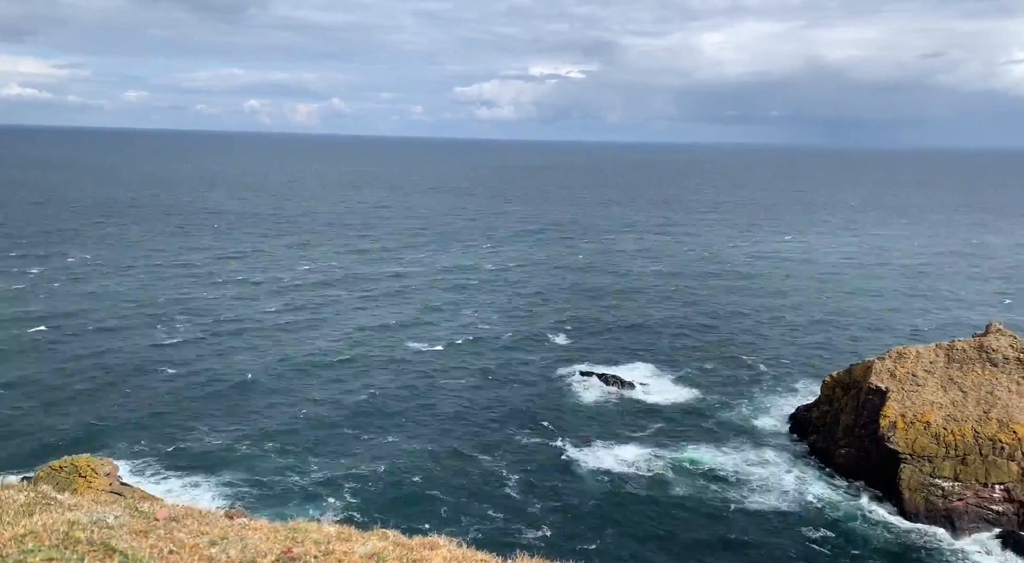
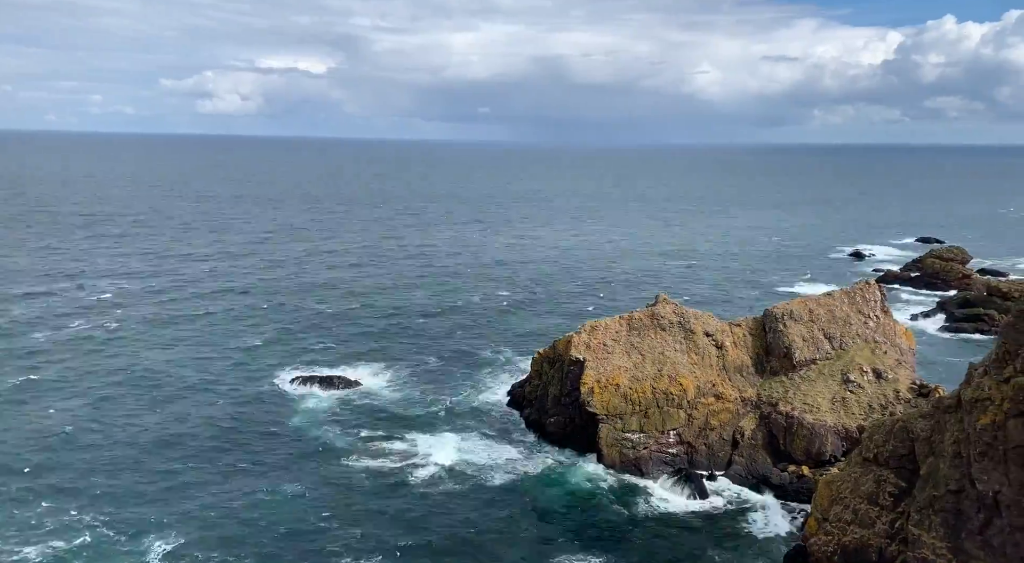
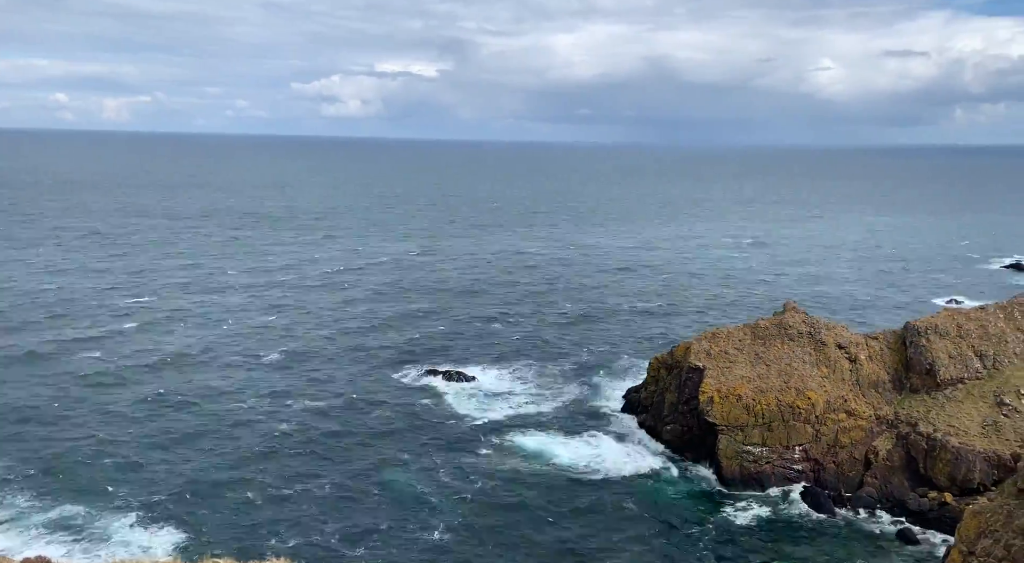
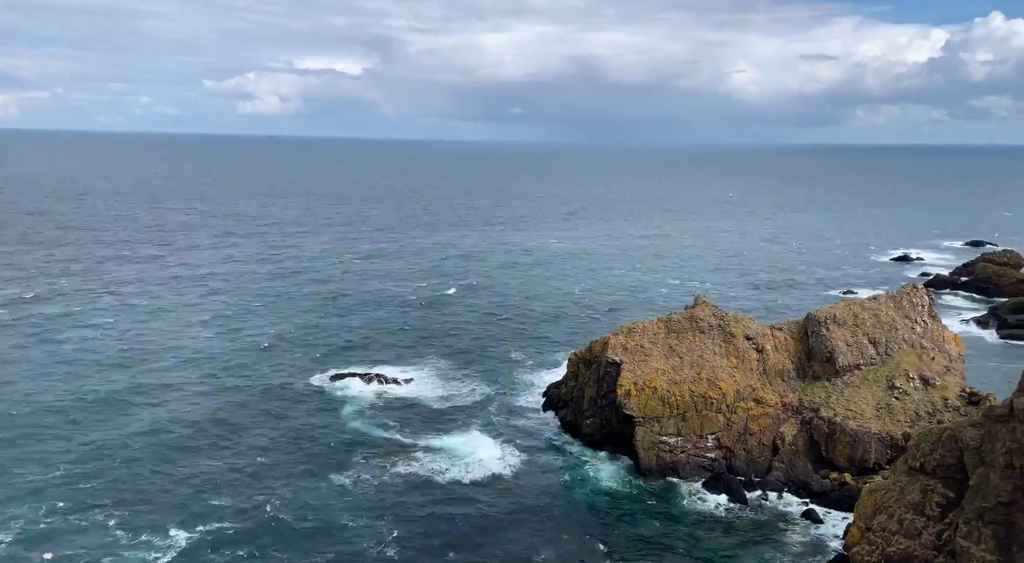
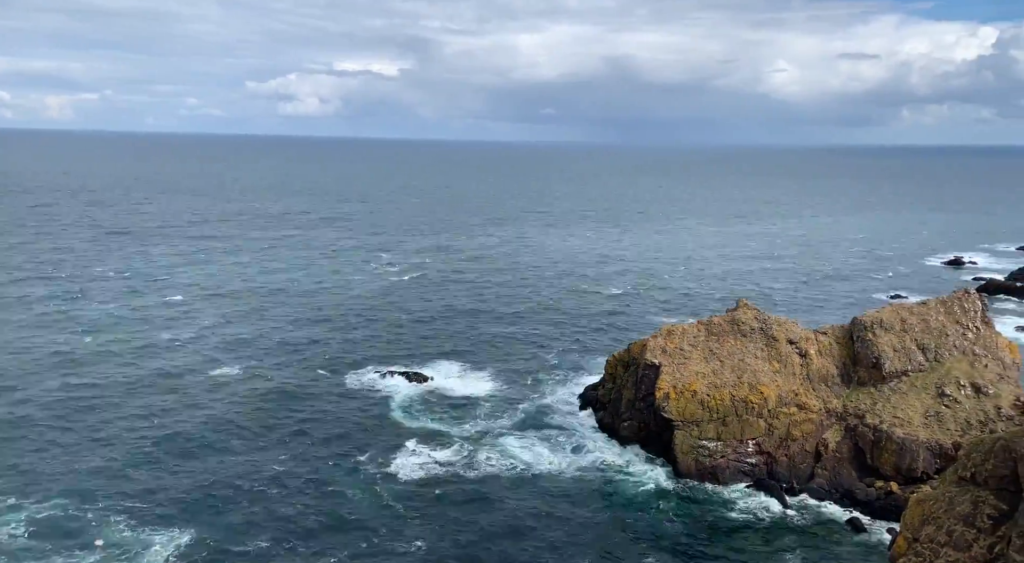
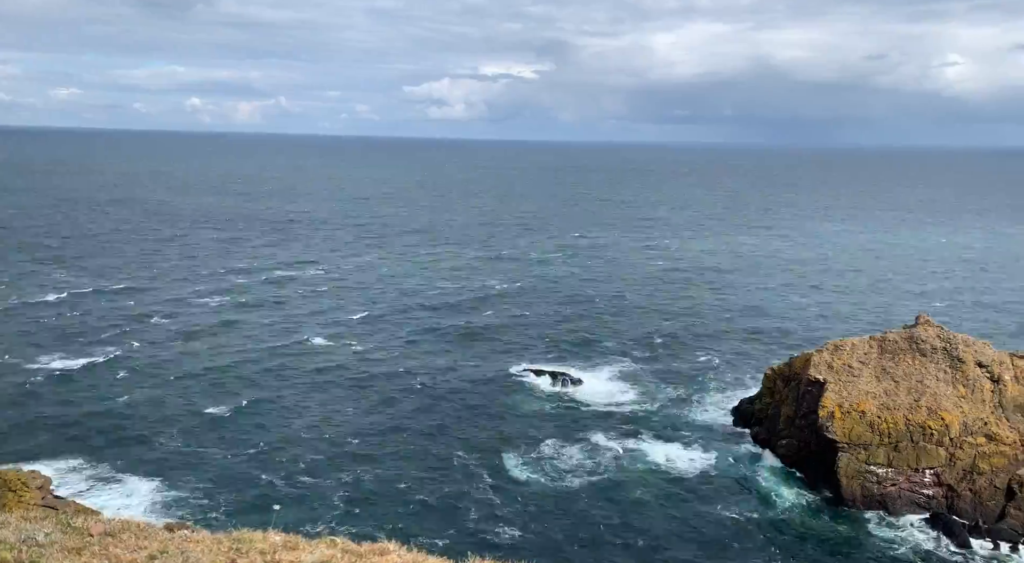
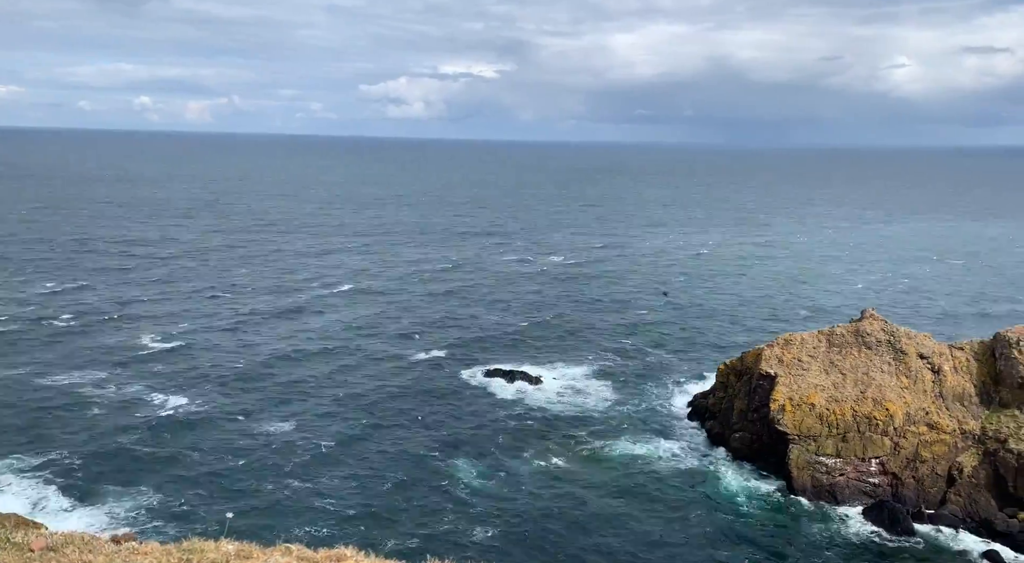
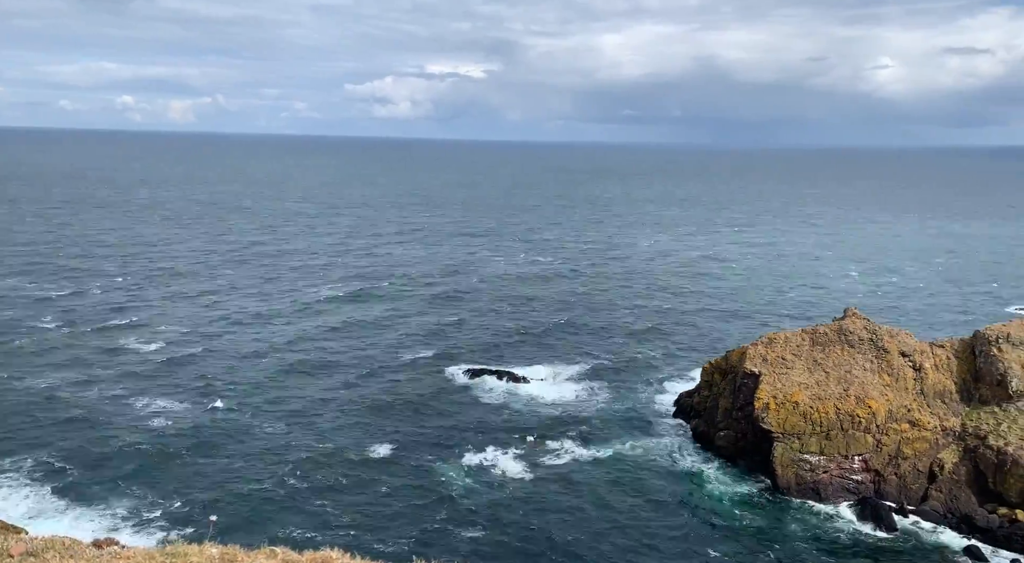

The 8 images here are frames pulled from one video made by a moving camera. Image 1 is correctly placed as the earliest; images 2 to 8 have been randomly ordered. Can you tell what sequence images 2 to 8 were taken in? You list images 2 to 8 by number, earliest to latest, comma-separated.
6, 7, 8, 3, 5, 4, 2
